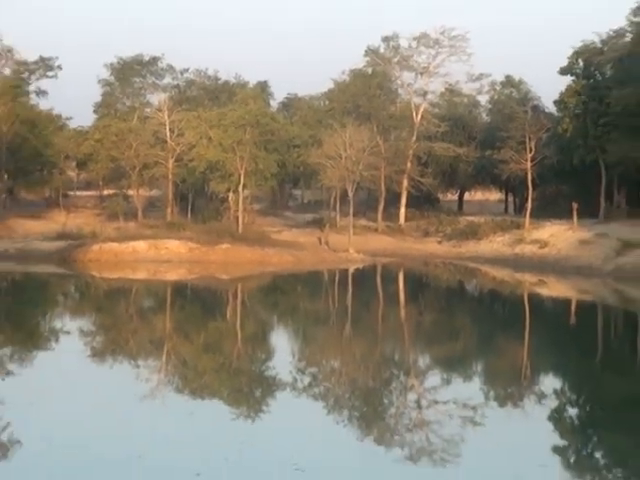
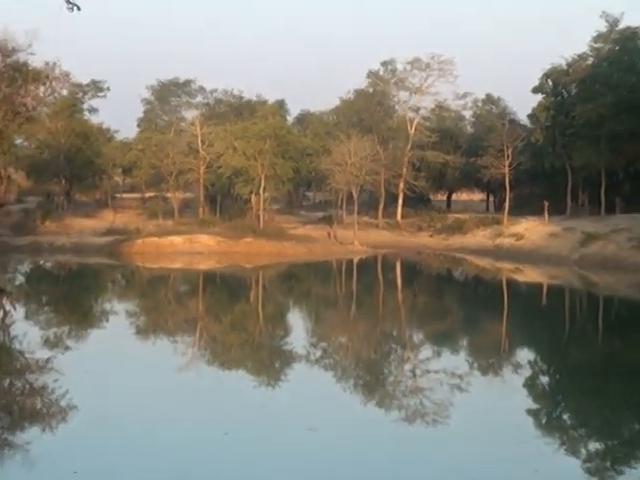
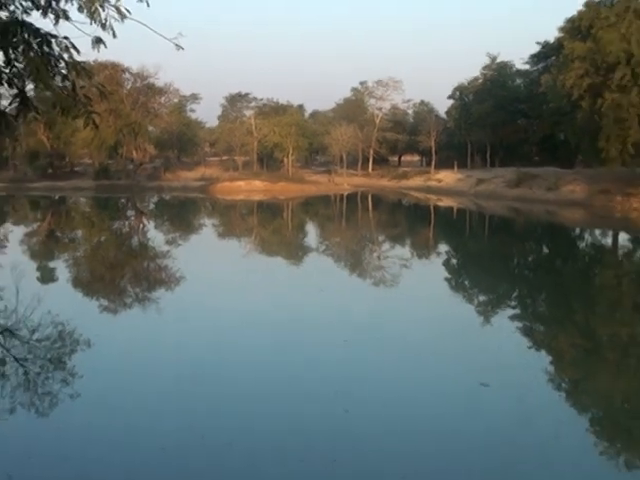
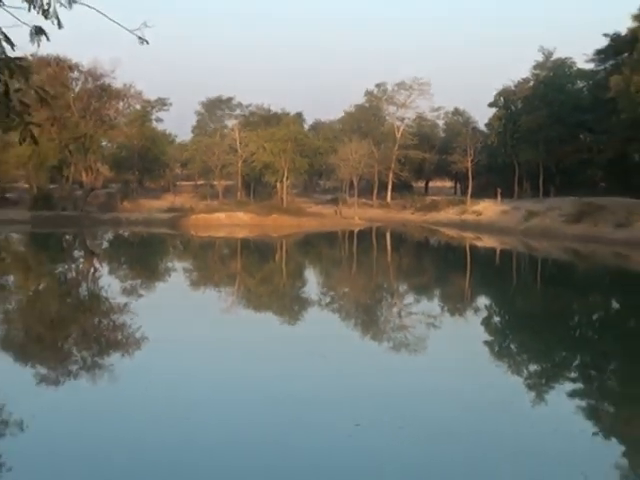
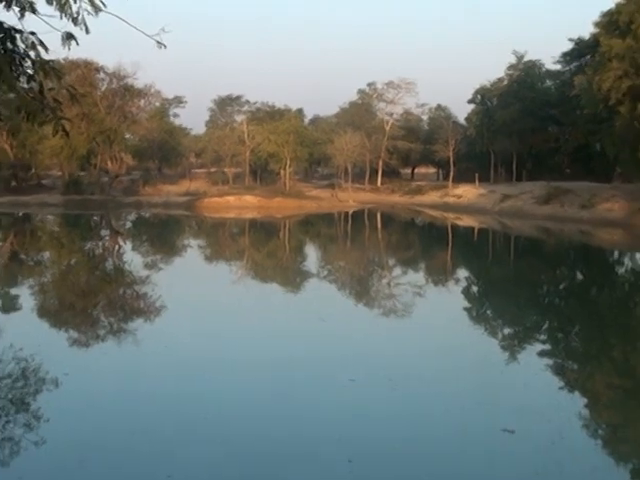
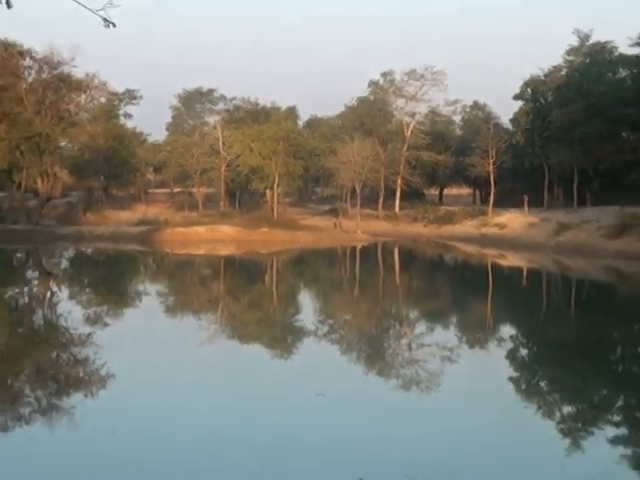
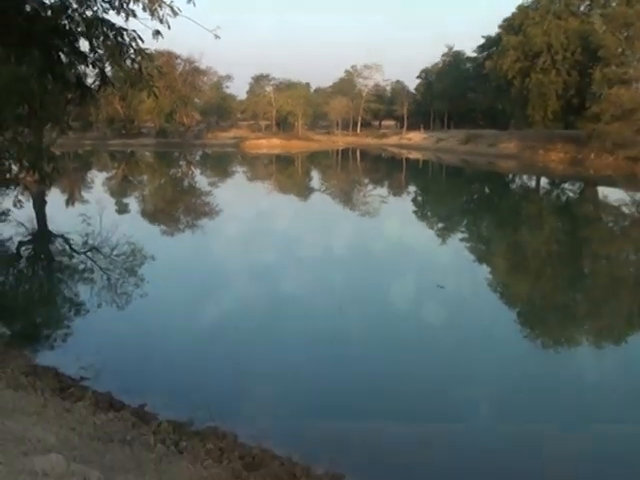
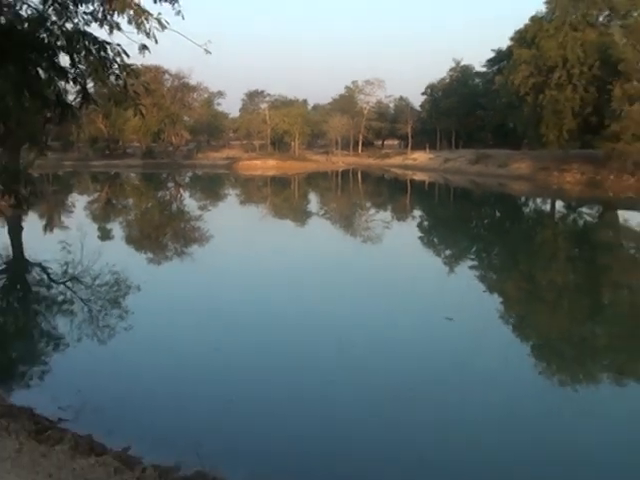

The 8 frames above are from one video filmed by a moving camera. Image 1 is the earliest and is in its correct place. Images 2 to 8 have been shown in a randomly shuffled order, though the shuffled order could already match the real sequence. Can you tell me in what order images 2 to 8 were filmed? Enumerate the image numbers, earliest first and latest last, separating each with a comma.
2, 6, 4, 5, 3, 8, 7
